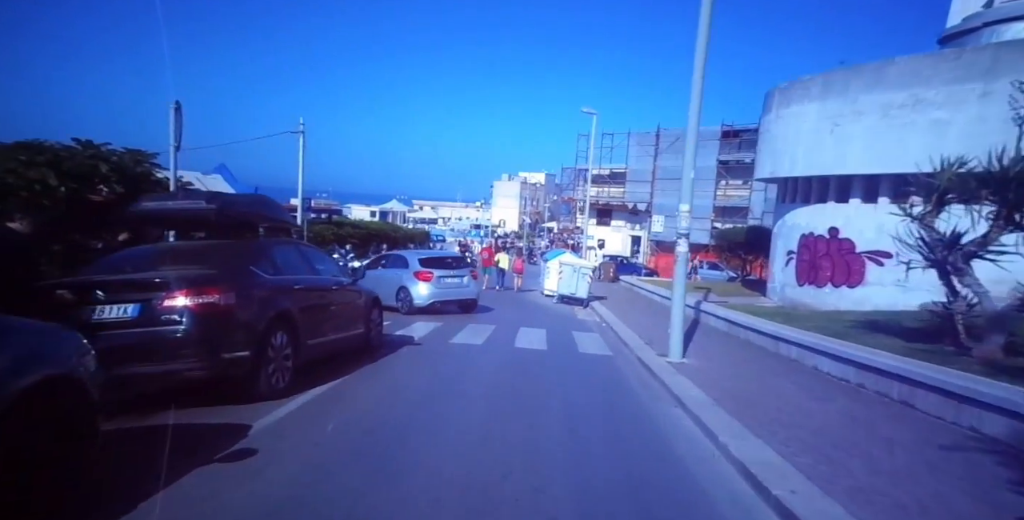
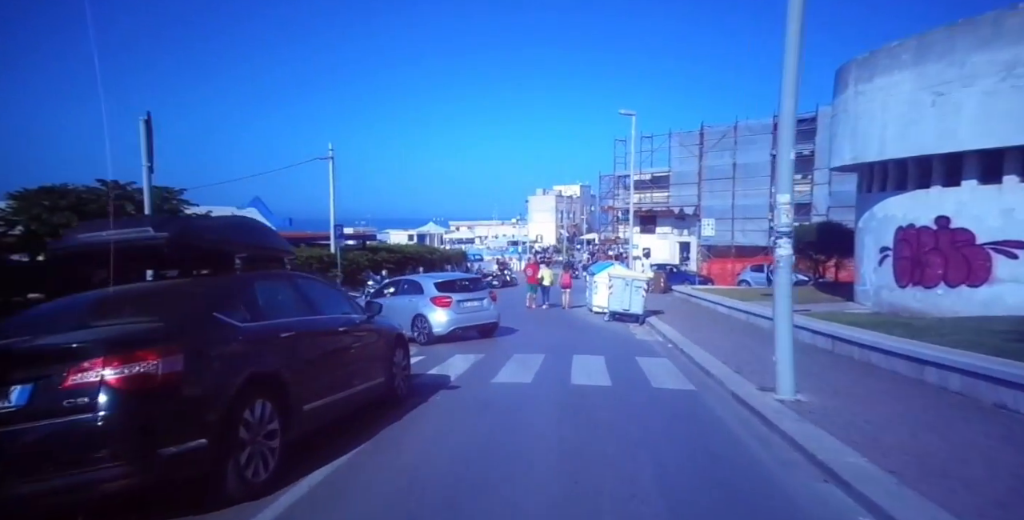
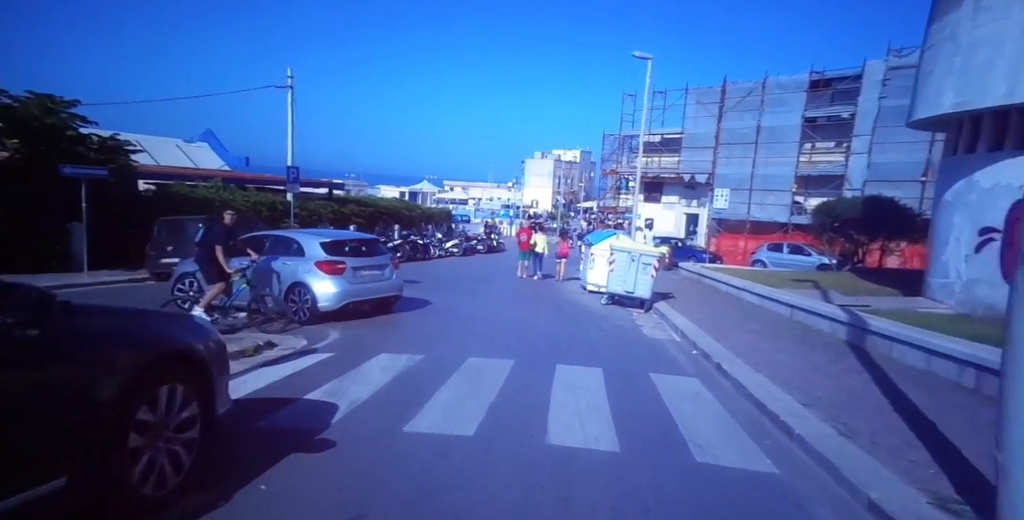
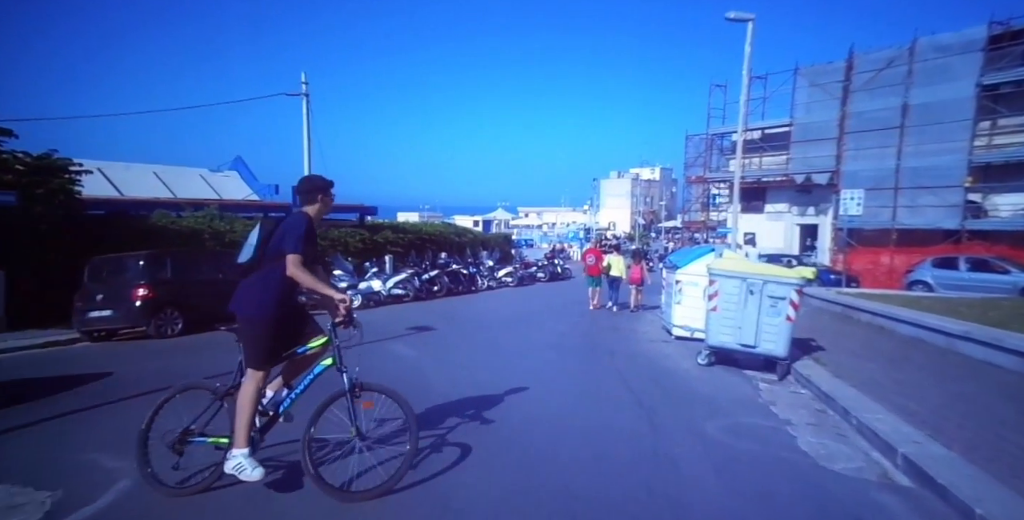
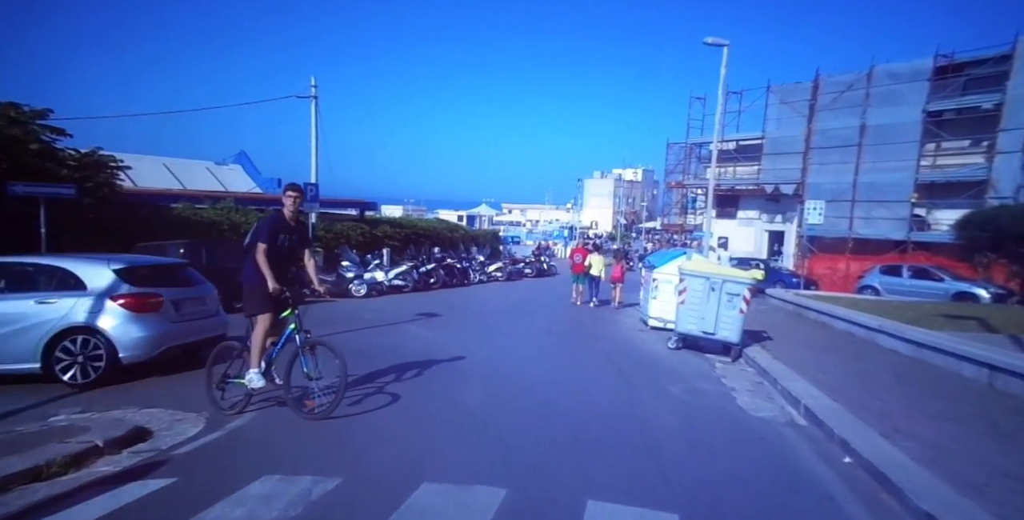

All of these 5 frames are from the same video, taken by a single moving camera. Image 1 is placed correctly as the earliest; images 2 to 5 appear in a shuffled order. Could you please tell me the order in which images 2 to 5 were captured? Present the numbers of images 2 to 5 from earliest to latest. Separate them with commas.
2, 3, 5, 4
